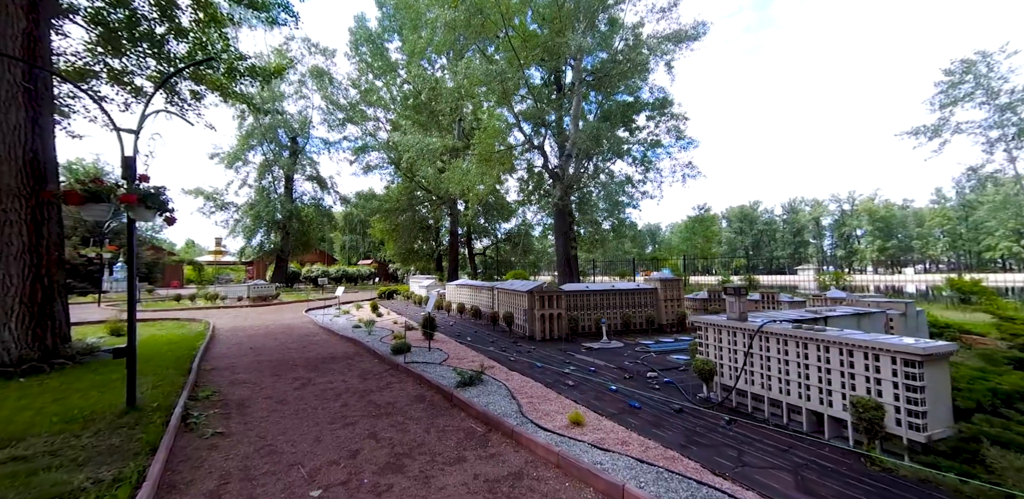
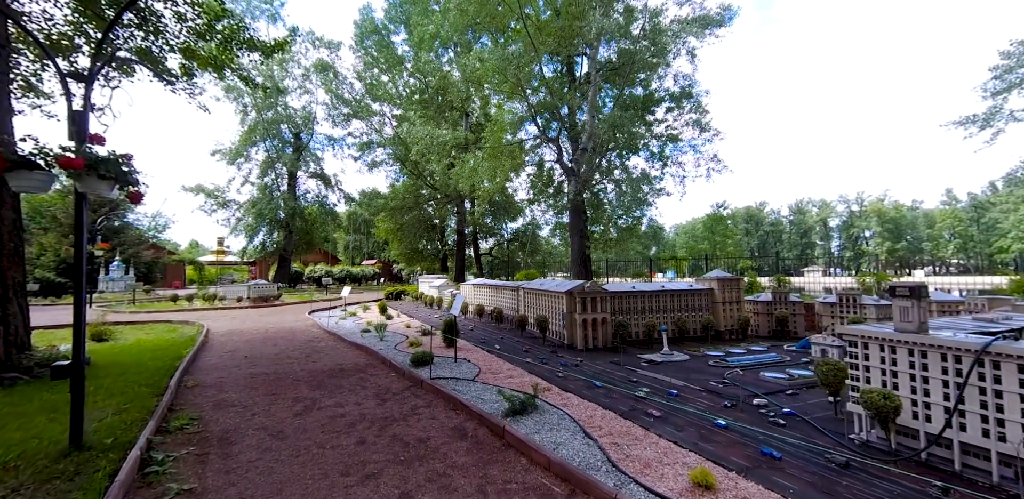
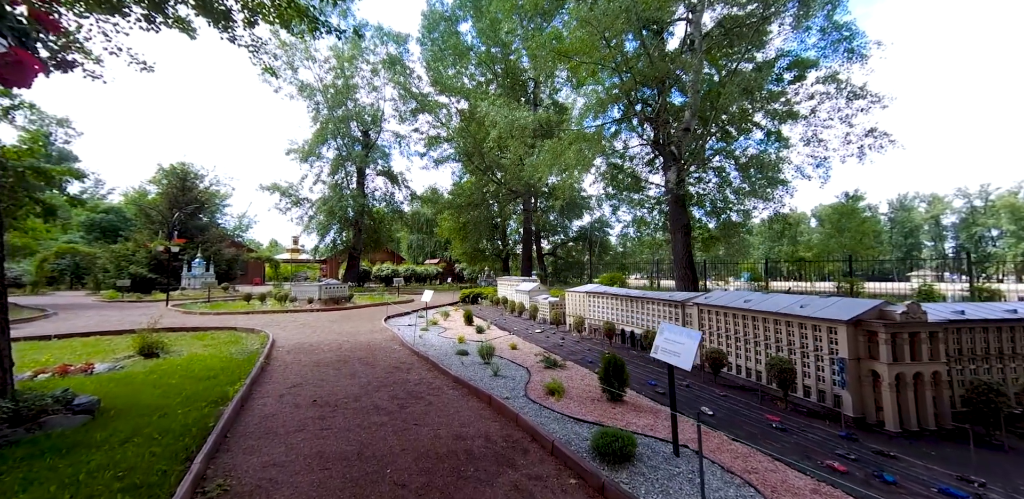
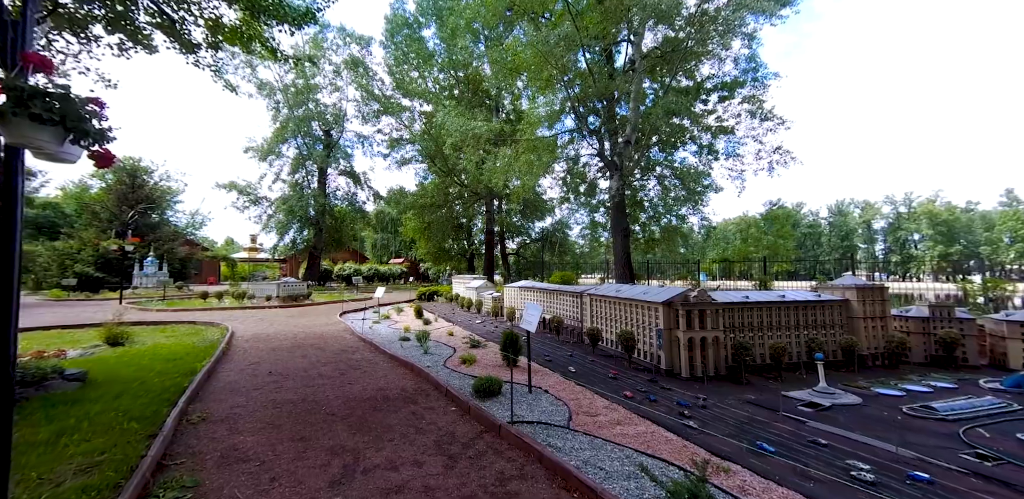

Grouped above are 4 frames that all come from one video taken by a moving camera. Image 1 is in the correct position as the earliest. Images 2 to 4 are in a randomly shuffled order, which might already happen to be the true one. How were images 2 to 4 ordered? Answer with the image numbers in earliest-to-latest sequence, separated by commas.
2, 4, 3
